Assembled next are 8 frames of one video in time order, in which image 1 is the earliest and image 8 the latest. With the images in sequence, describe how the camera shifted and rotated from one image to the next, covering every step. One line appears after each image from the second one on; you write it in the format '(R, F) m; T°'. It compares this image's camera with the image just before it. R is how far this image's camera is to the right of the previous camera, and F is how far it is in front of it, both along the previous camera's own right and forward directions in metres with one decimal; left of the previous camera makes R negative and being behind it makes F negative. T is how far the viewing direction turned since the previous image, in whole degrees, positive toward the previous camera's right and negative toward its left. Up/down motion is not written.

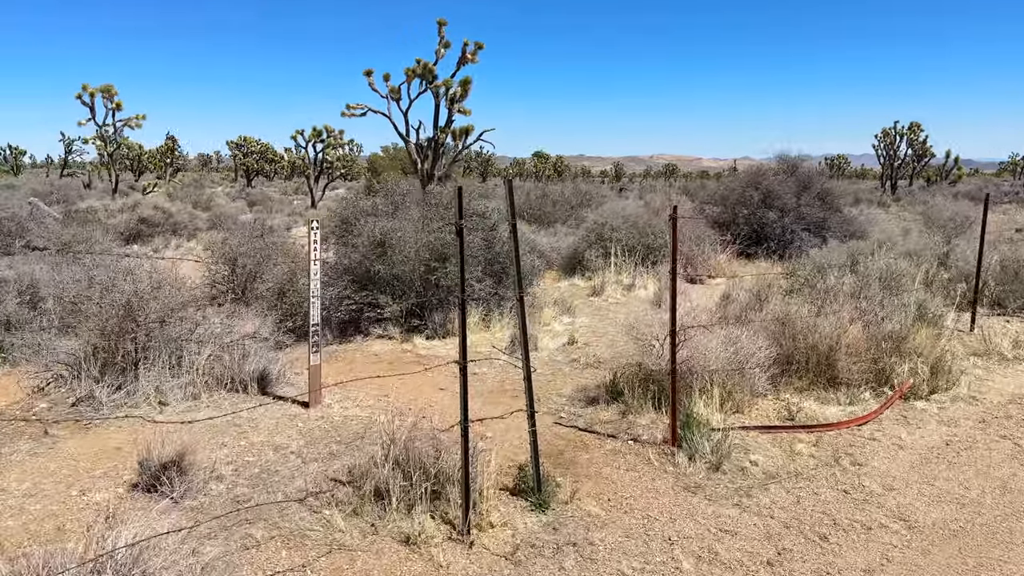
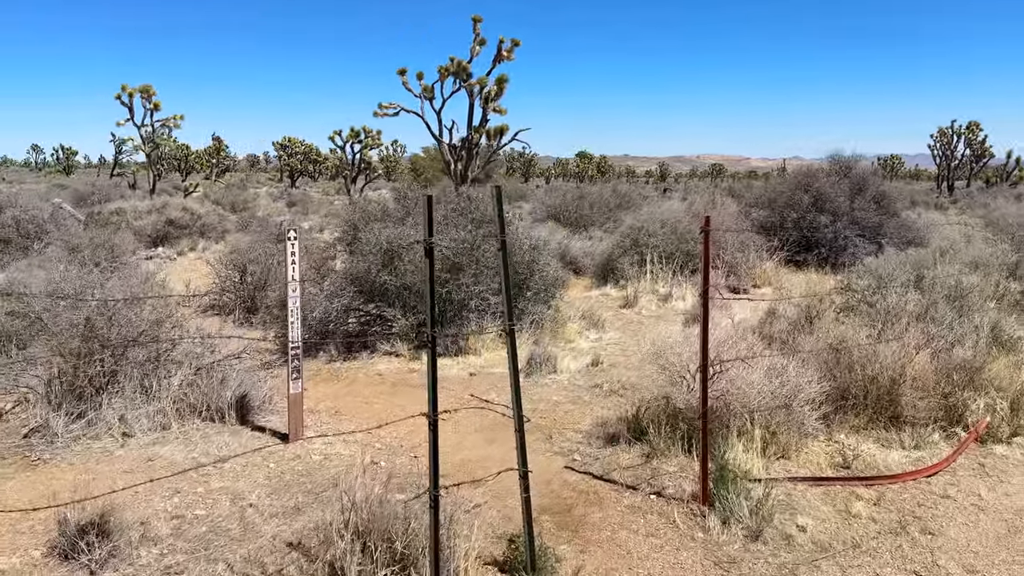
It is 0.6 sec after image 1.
(+0.3, +0.9) m; -3°
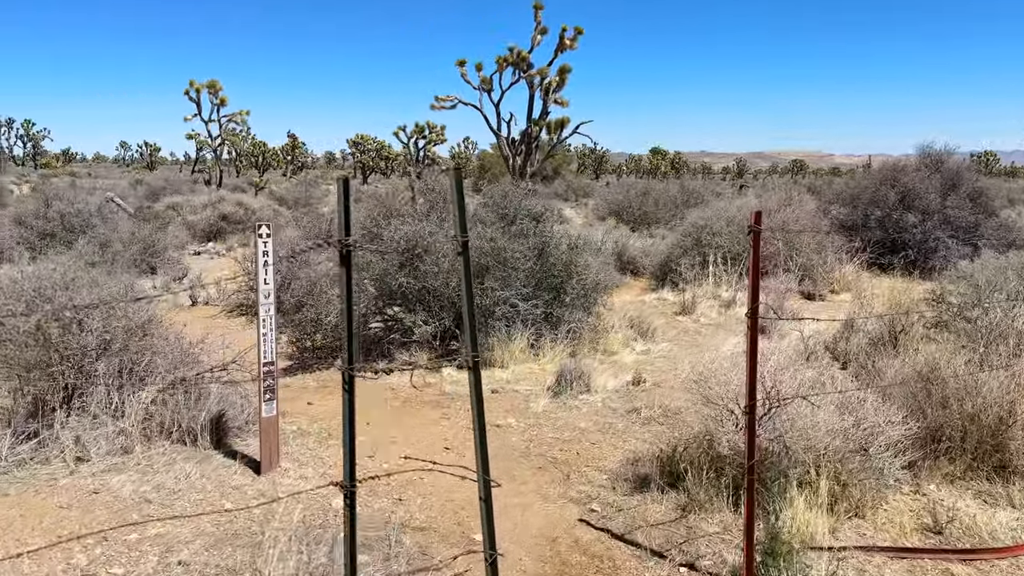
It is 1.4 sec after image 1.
(+0.4, +1.0) m; -5°
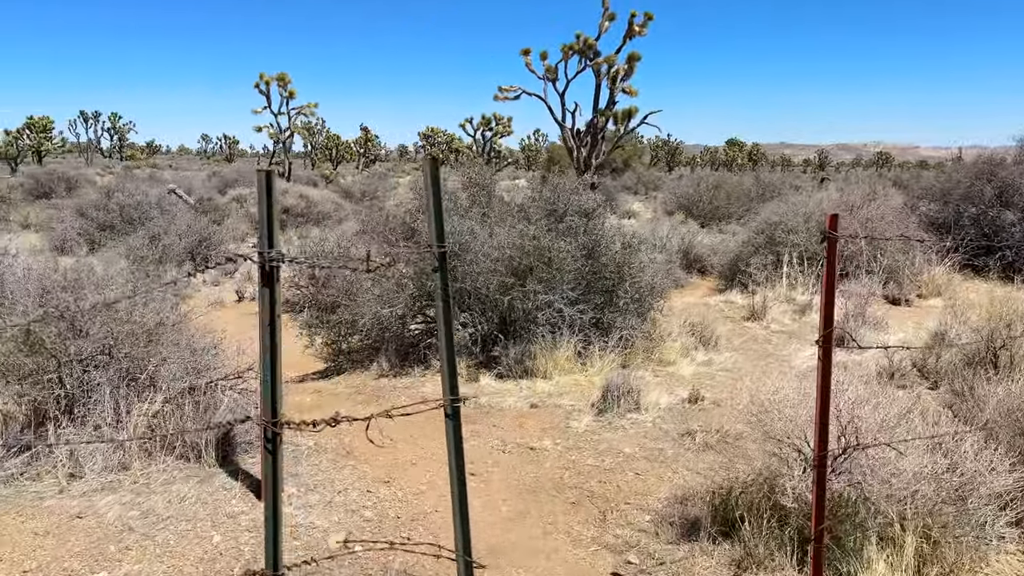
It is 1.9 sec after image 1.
(+0.2, +0.6) m; -5°
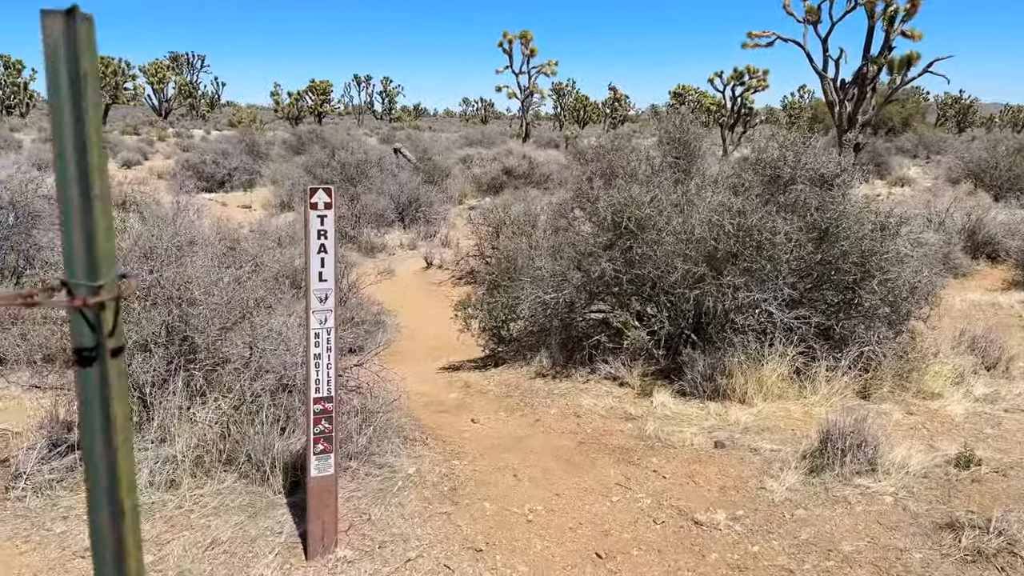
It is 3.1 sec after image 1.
(+0.4, +1.6) m; -17°
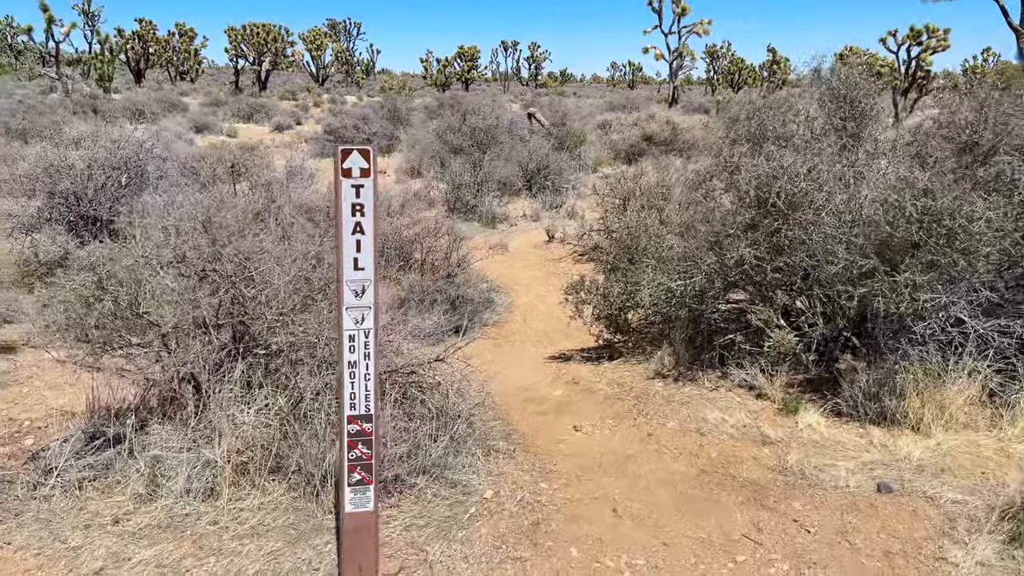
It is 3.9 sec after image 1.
(+0.1, +0.8) m; -10°
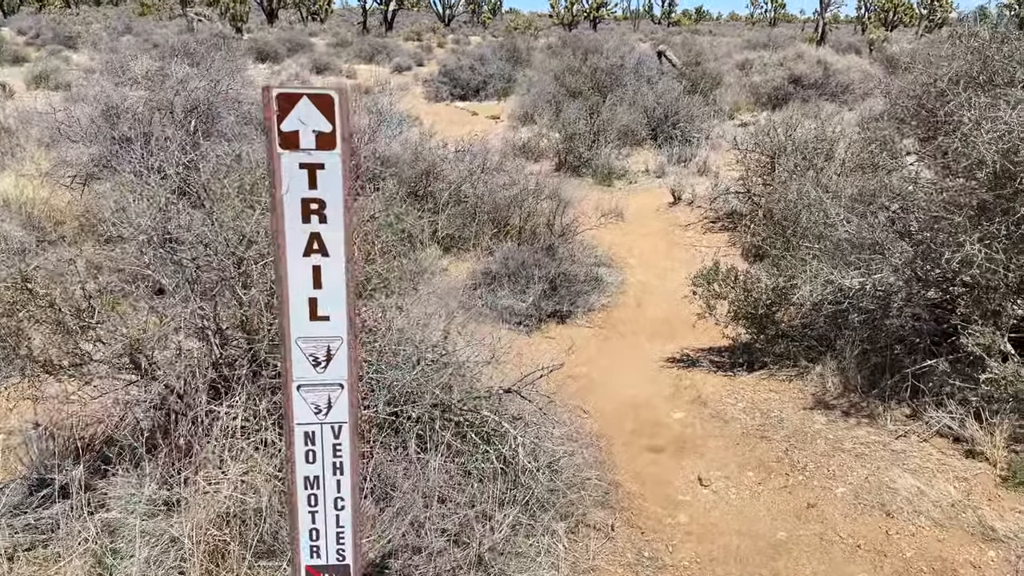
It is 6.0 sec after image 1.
(0.0, +1.2) m; -8°
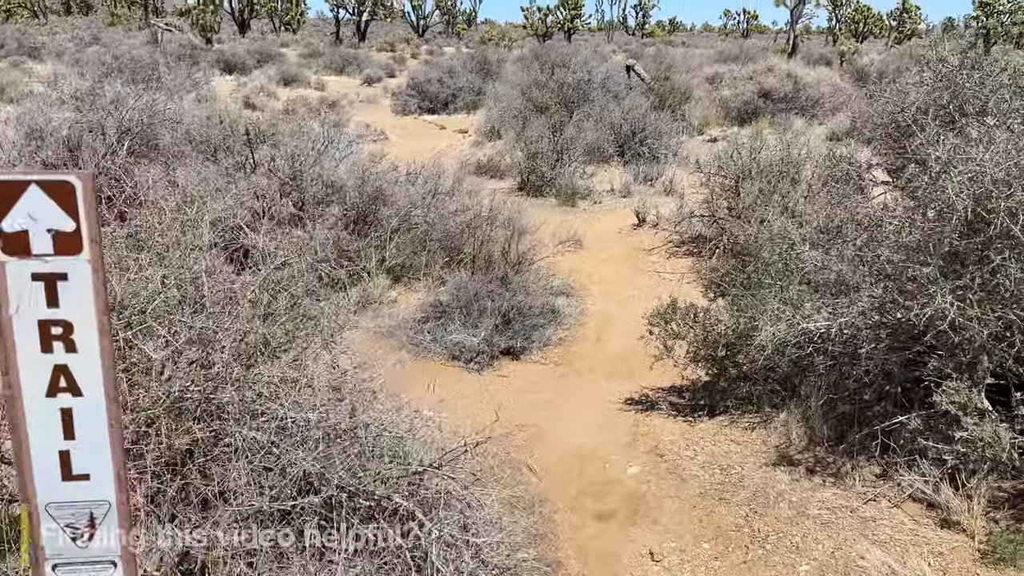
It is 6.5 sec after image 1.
(+0.2, +0.3) m; +2°
